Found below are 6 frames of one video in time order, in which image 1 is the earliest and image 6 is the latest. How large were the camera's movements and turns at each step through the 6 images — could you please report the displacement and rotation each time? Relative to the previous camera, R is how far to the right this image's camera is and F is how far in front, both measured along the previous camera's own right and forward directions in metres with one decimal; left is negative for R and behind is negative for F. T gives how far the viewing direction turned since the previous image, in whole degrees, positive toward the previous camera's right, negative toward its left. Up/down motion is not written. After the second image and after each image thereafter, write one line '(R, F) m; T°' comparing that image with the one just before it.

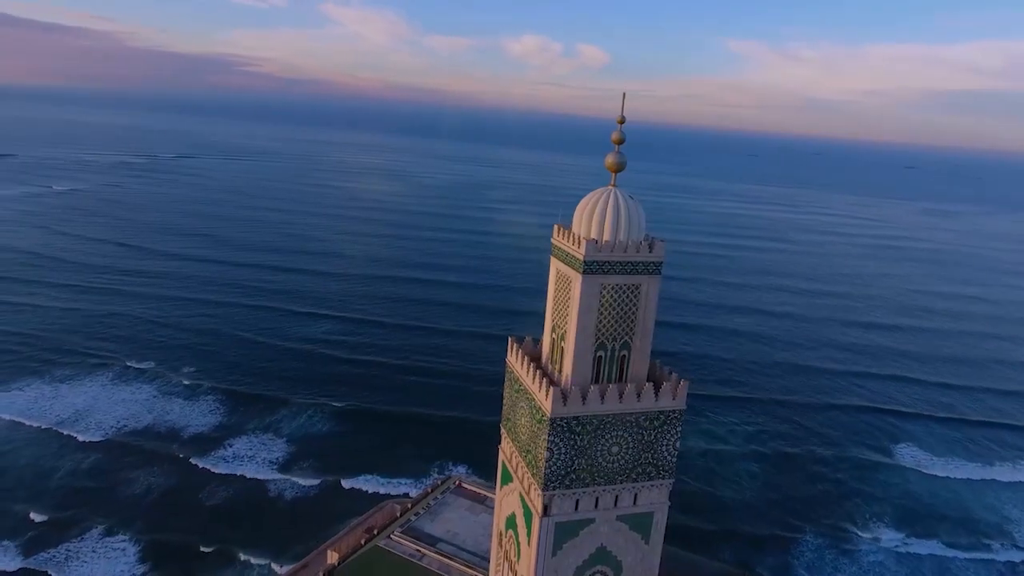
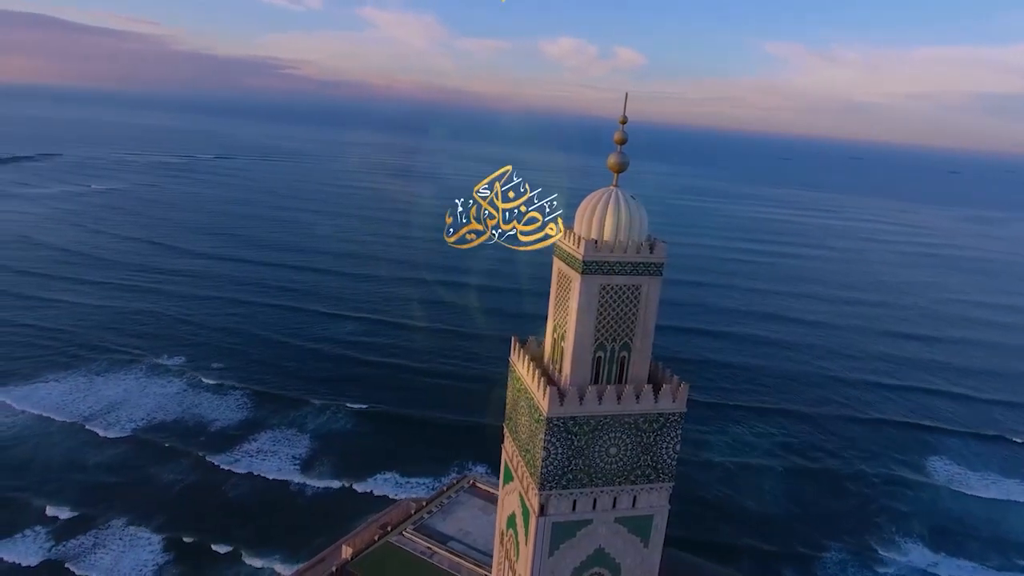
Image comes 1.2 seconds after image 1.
(+0.8, -0.1) m; -2°
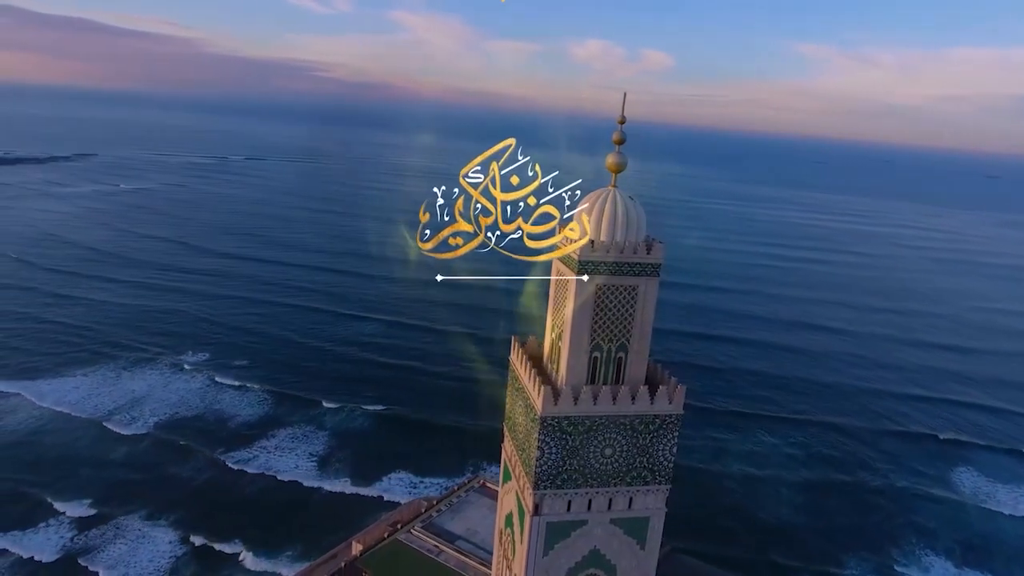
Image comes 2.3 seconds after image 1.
(+0.7, 0.0) m; -2°
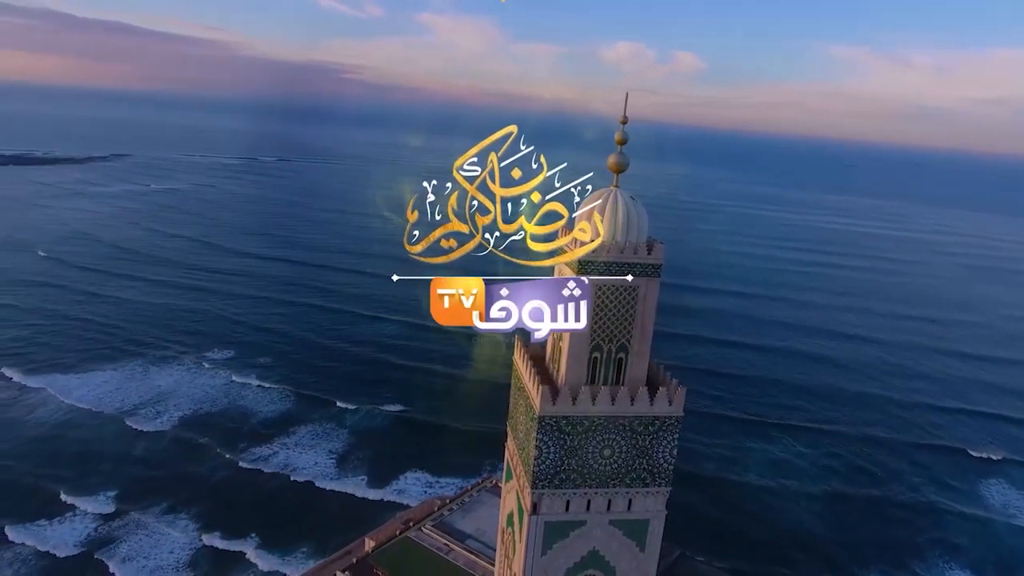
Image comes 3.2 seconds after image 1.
(+0.7, -0.1) m; -2°
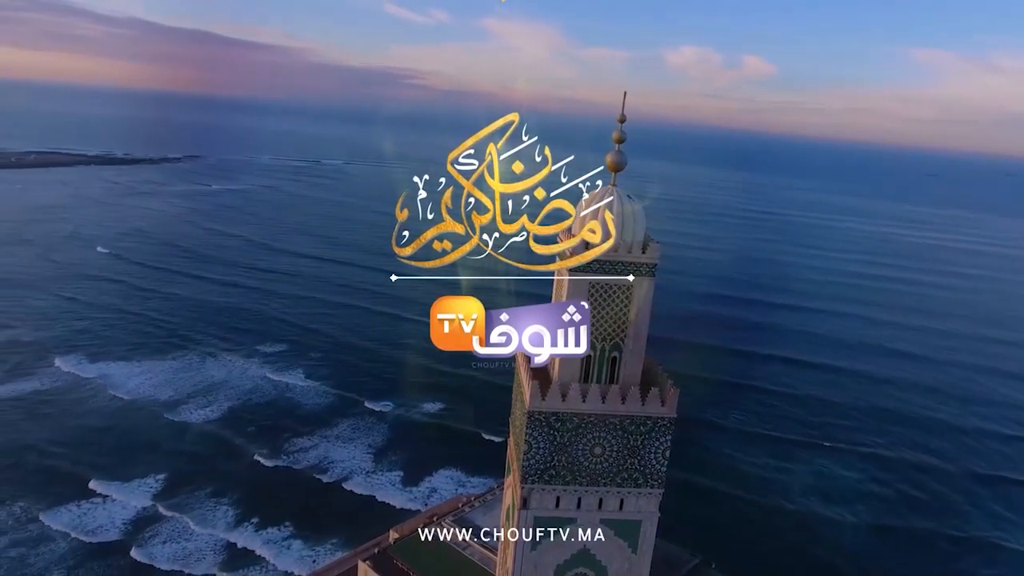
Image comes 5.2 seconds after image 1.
(+1.5, -0.2) m; -4°
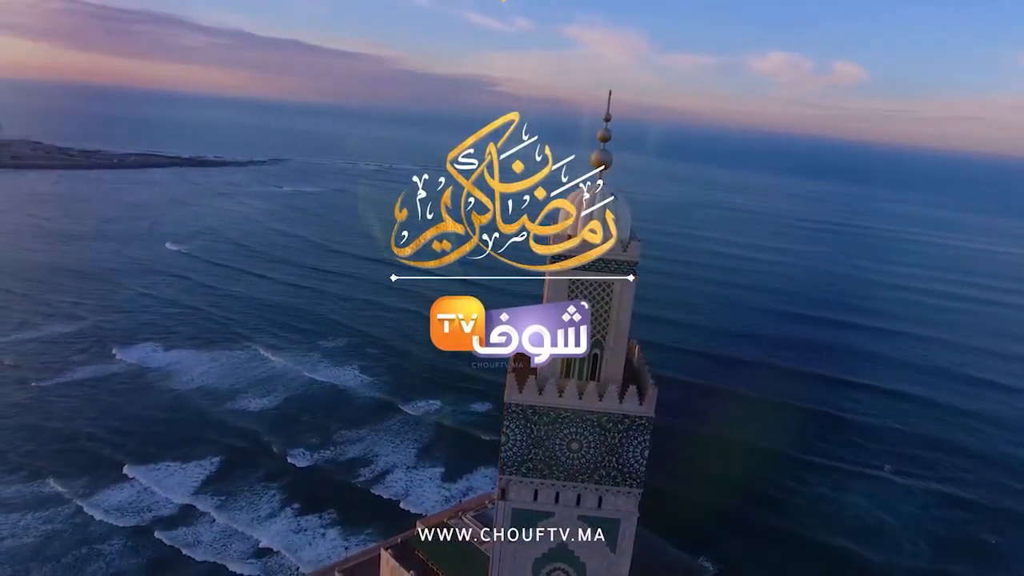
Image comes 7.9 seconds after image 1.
(+2.2, -0.3) m; -5°
